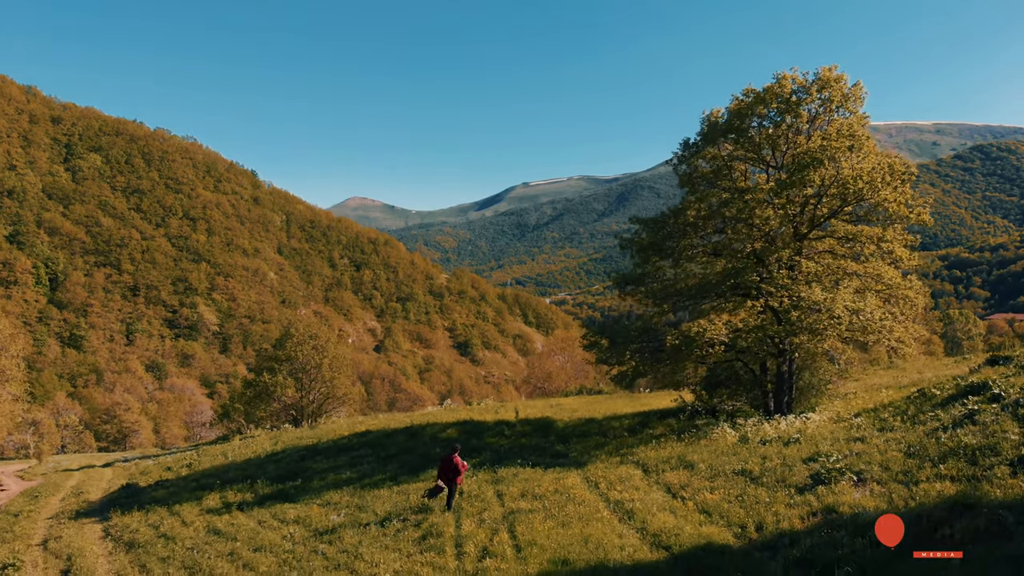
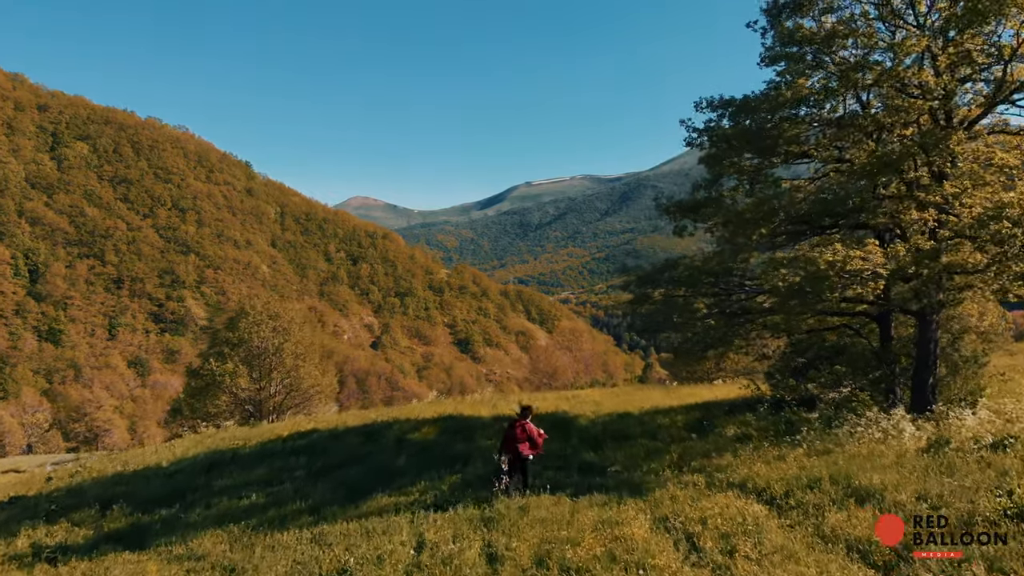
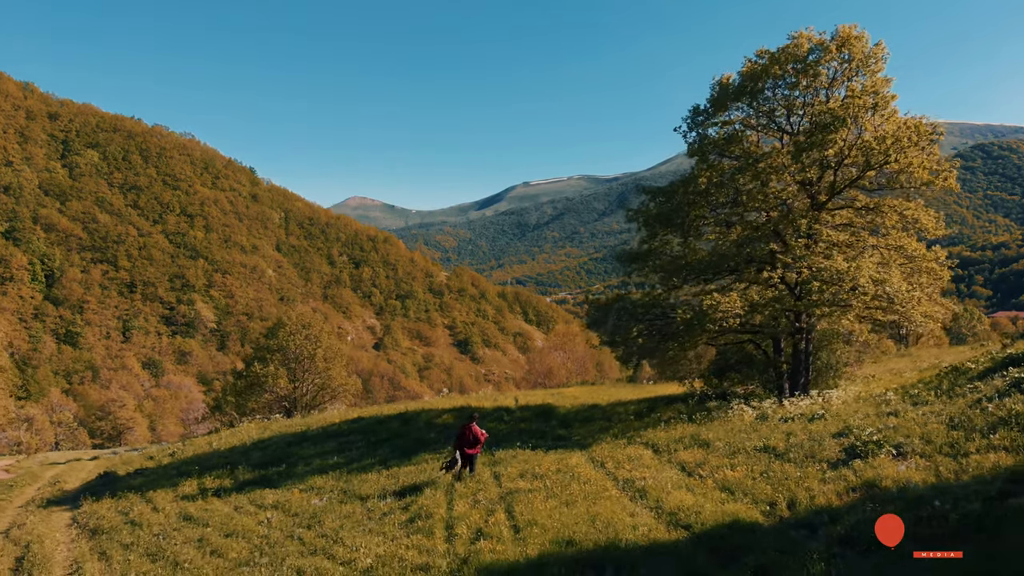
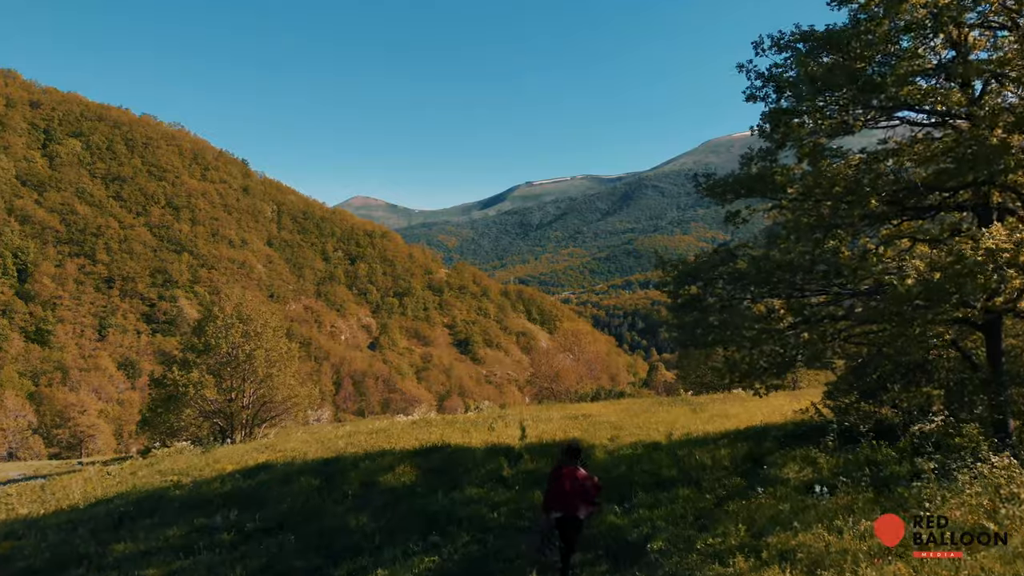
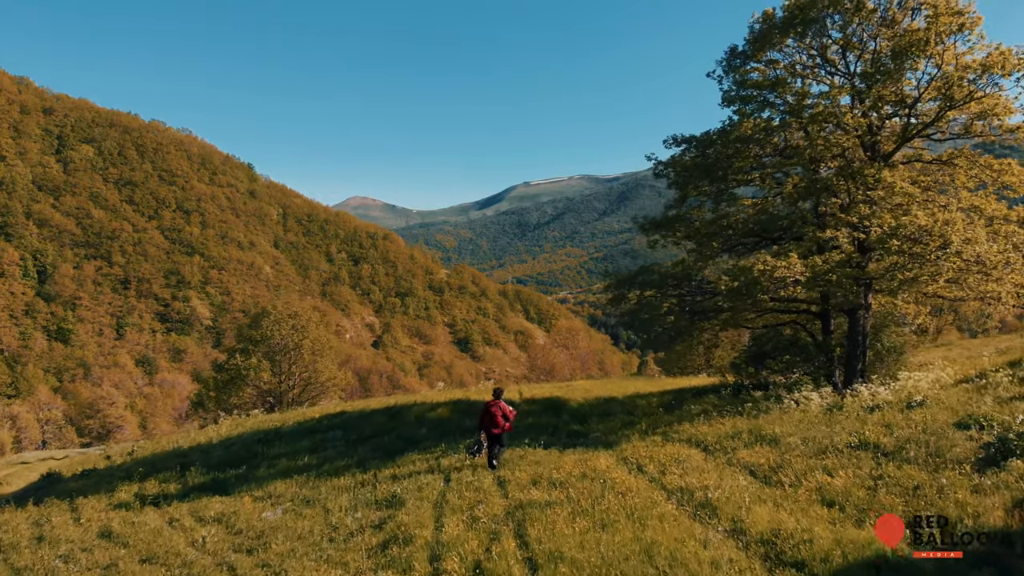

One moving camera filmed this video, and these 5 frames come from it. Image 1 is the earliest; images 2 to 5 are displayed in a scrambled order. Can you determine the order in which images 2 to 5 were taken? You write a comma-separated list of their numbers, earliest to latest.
3, 5, 2, 4
